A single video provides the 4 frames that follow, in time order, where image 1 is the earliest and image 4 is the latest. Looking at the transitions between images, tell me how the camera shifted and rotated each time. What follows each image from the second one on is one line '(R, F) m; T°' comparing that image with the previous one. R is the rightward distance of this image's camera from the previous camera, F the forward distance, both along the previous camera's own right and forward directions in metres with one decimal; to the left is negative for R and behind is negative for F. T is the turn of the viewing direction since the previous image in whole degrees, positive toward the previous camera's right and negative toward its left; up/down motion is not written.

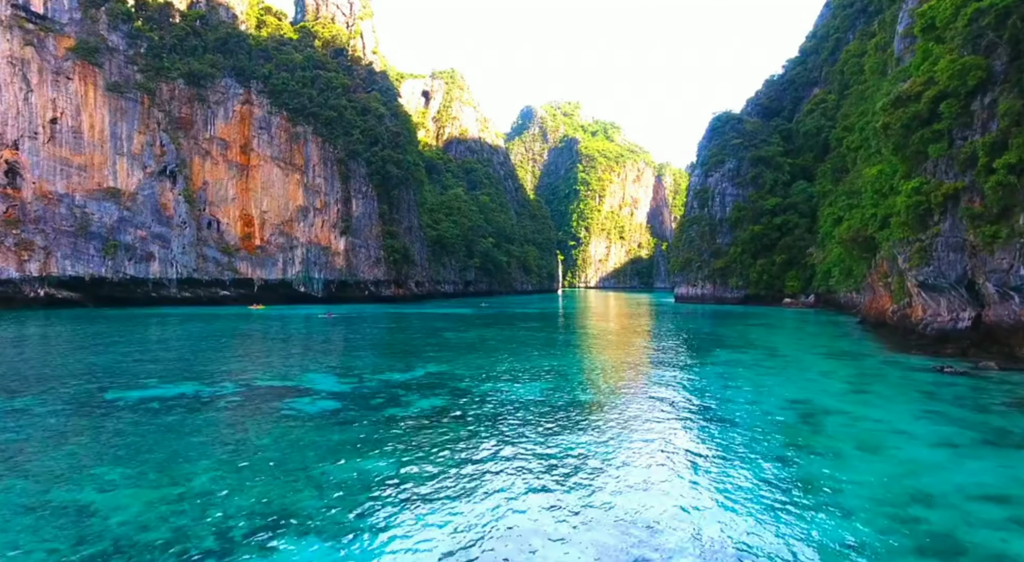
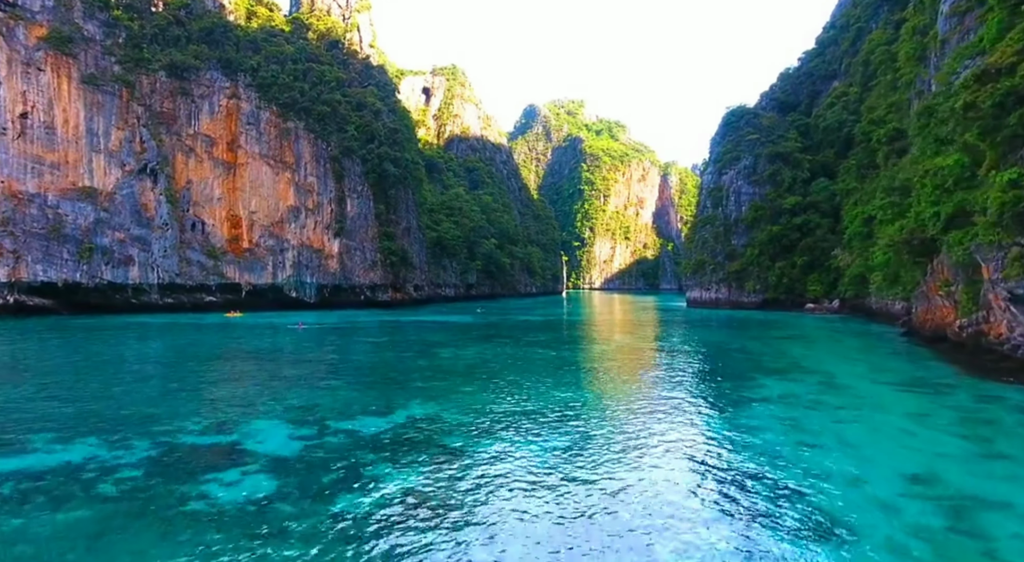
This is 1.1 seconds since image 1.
(0.0, +2.3) m; 0°
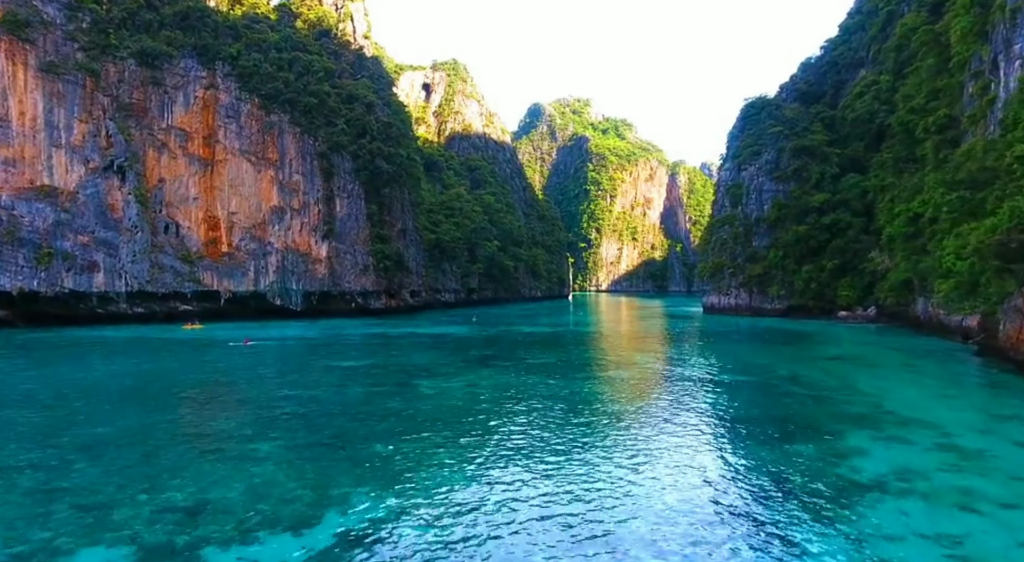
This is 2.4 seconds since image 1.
(+0.1, +3.0) m; 0°
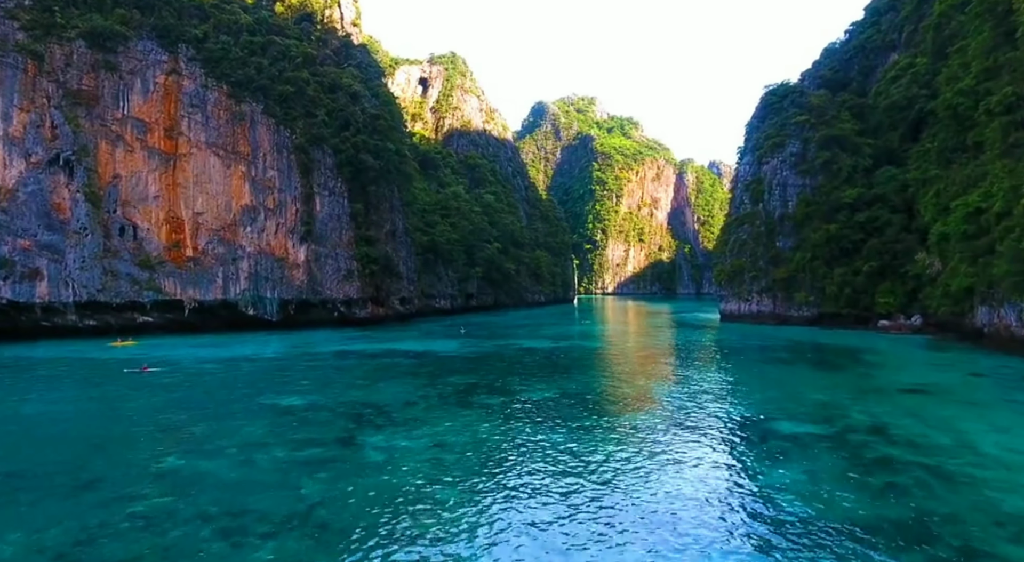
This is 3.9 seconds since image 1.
(+0.3, +3.5) m; 0°
